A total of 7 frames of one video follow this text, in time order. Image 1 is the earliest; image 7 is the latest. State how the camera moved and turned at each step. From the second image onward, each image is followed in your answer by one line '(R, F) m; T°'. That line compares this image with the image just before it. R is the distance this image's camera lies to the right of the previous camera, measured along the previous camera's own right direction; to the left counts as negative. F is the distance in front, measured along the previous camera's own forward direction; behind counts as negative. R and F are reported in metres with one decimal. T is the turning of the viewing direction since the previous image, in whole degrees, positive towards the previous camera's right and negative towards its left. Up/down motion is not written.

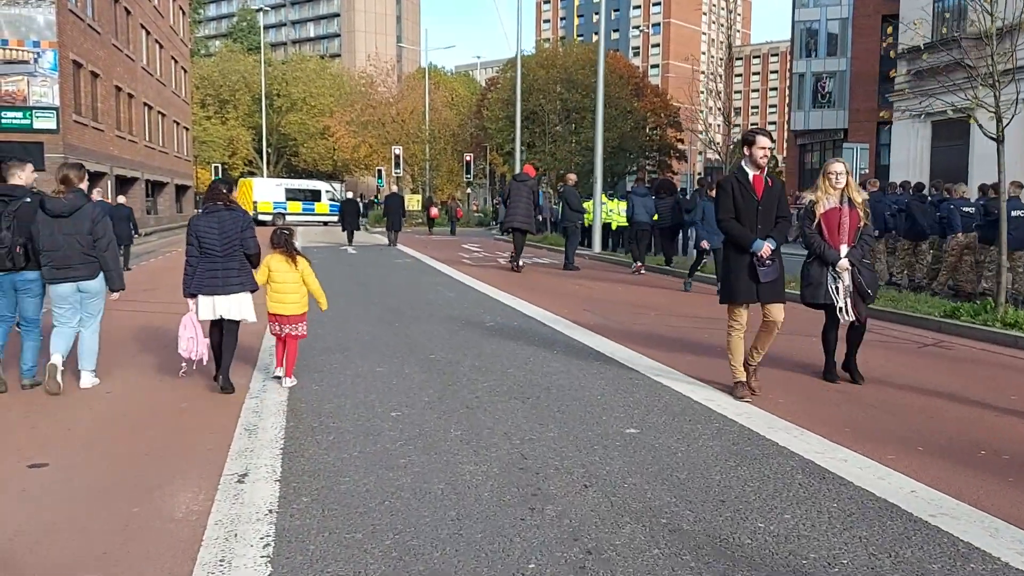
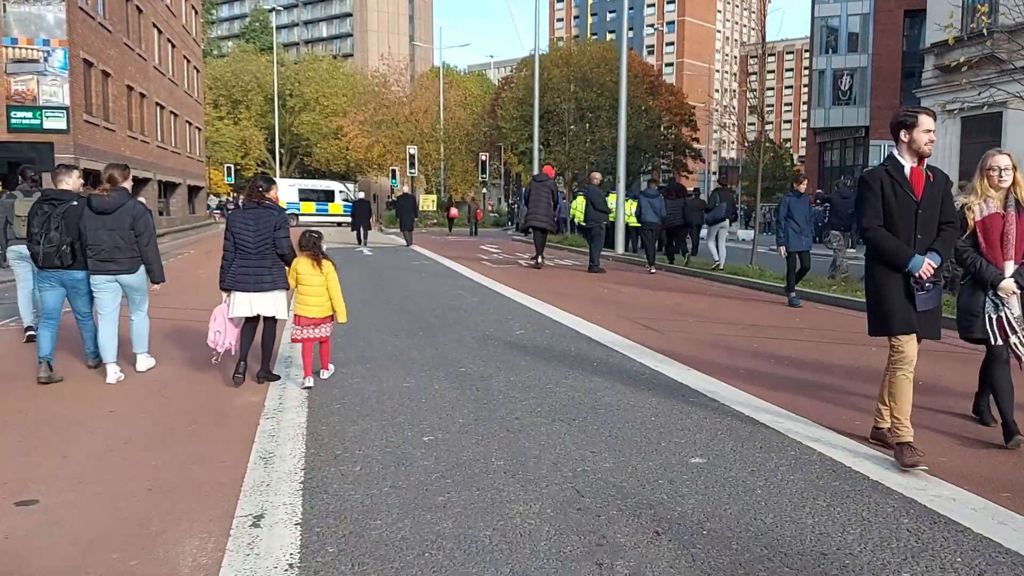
(-0.2, +0.7) m; -1°
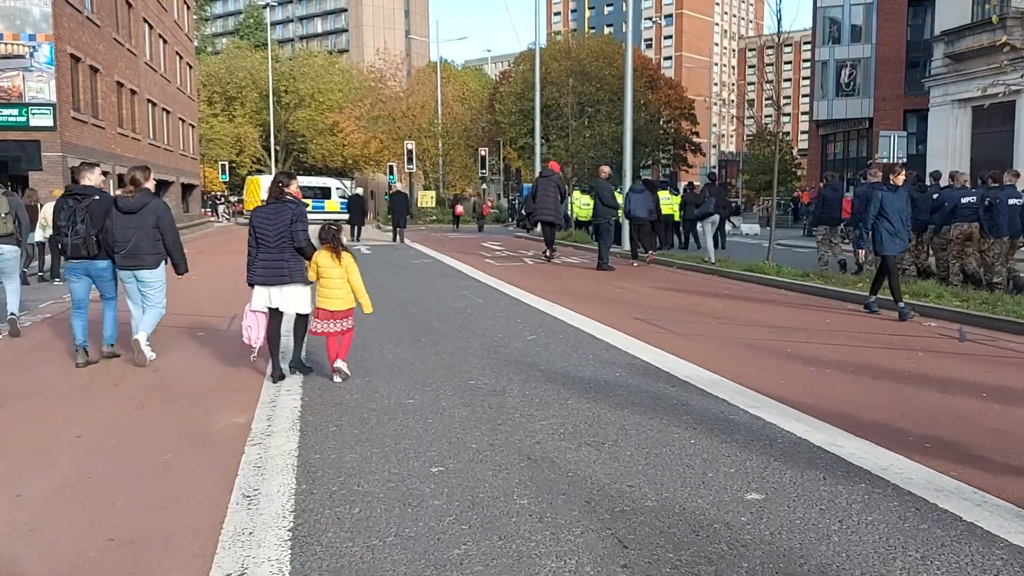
(-0.1, +0.7) m; 0°
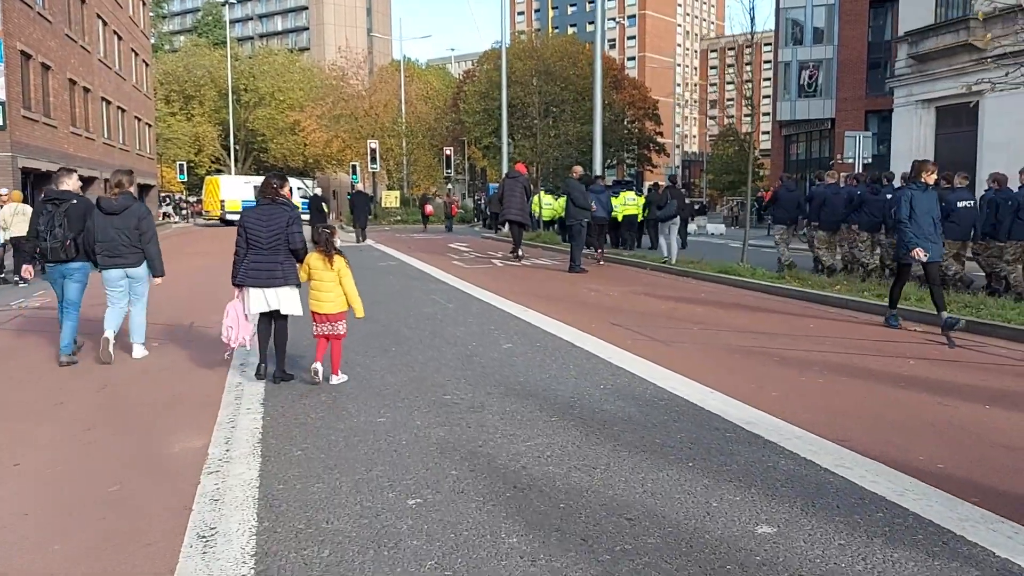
(-0.1, +0.4) m; +2°
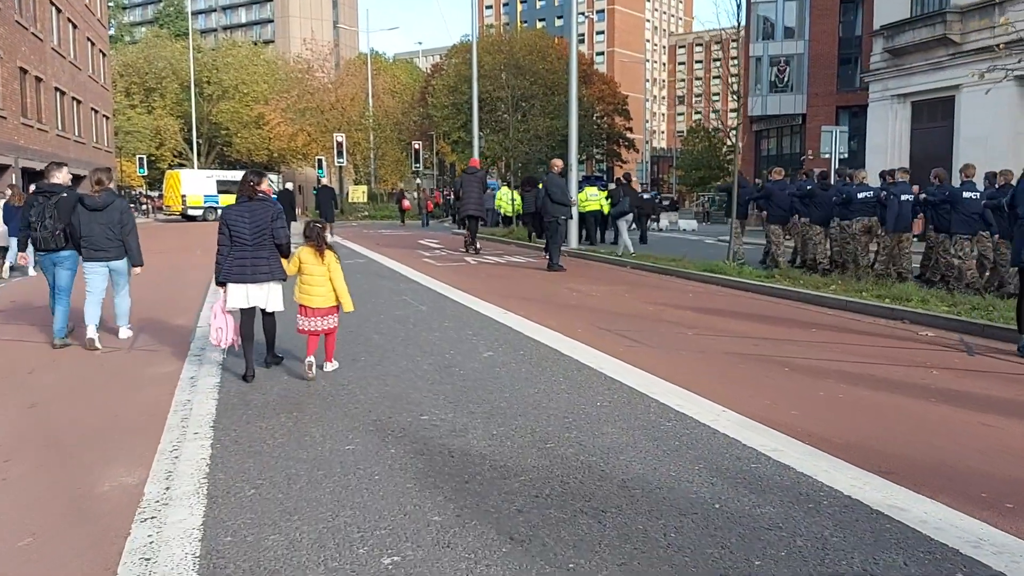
(-0.1, +0.8) m; +2°
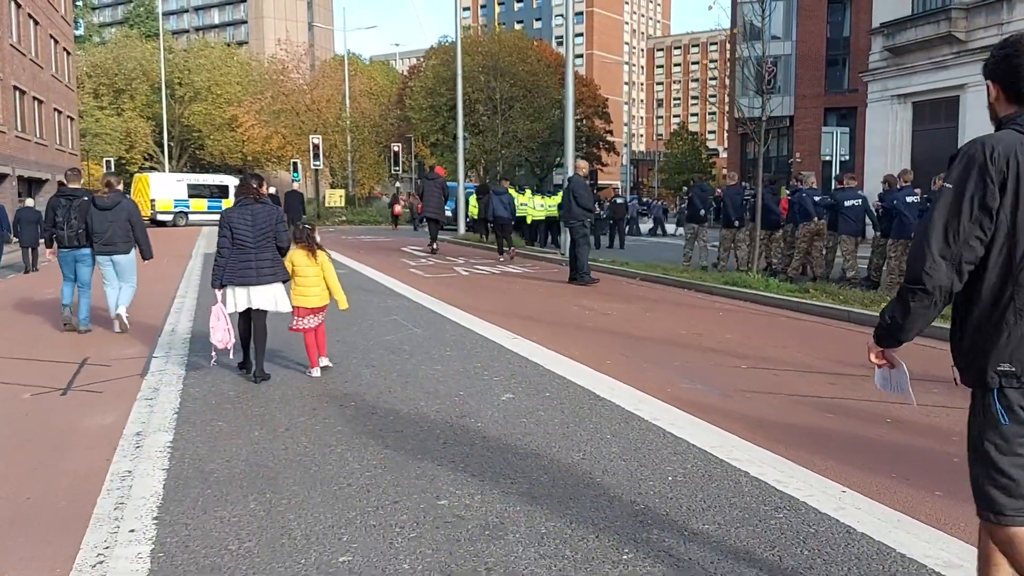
(-0.3, +1.4) m; +2°
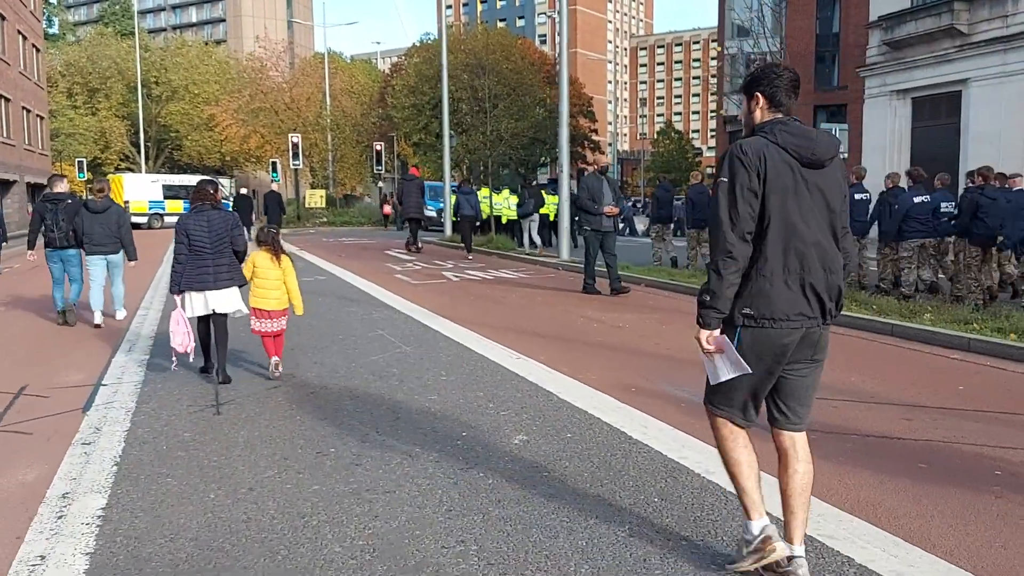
(-0.2, +1.1) m; +1°
